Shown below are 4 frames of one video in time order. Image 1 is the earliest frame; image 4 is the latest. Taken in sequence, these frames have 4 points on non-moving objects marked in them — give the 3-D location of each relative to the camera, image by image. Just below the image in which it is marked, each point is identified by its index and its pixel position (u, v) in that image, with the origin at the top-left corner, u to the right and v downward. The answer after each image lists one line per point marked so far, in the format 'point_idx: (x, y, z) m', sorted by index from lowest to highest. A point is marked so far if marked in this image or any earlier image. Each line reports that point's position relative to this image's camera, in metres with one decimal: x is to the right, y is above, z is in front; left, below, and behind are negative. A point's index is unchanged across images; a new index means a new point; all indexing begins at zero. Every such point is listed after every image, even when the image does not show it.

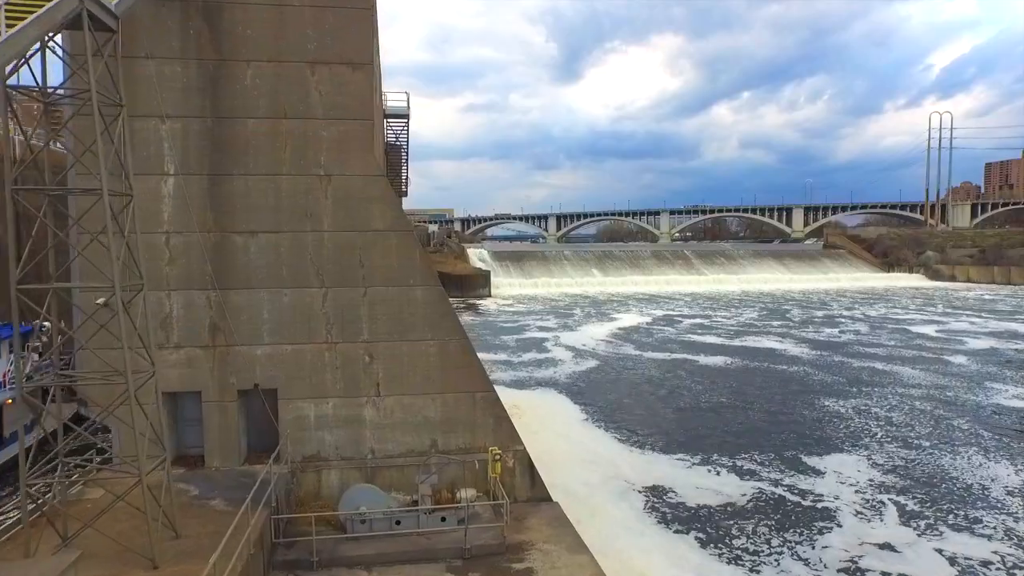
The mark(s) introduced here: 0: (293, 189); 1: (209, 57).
0: (-1.8, +0.8, +9.5) m
1: (-2.4, +1.9, +9.4) m
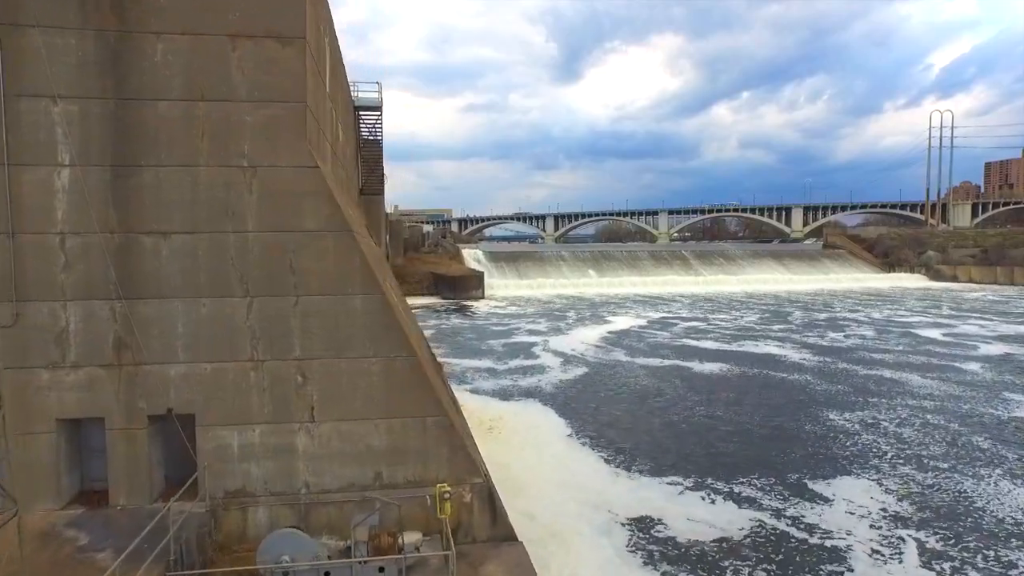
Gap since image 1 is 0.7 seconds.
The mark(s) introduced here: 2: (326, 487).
0: (-2.1, +0.7, +8.2) m
1: (-2.7, +1.8, +8.1) m
2: (-1.3, -1.4, +8.4) m
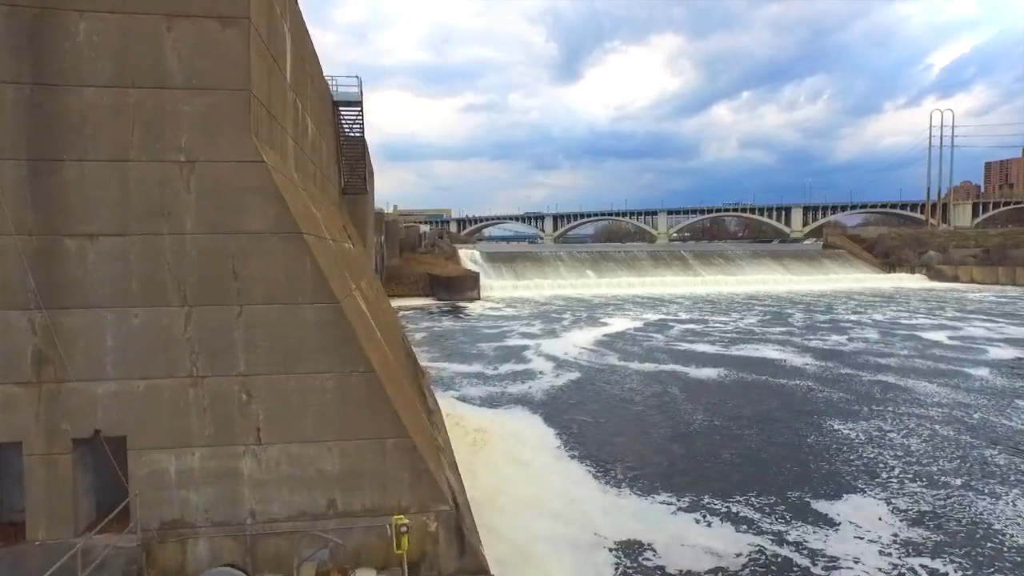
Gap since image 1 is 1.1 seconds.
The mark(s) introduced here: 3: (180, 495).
0: (-2.3, +0.7, +7.4) m
1: (-3.0, +1.7, +7.2) m
2: (-1.6, -1.5, +7.6) m
3: (-2.1, -1.3, +7.5) m
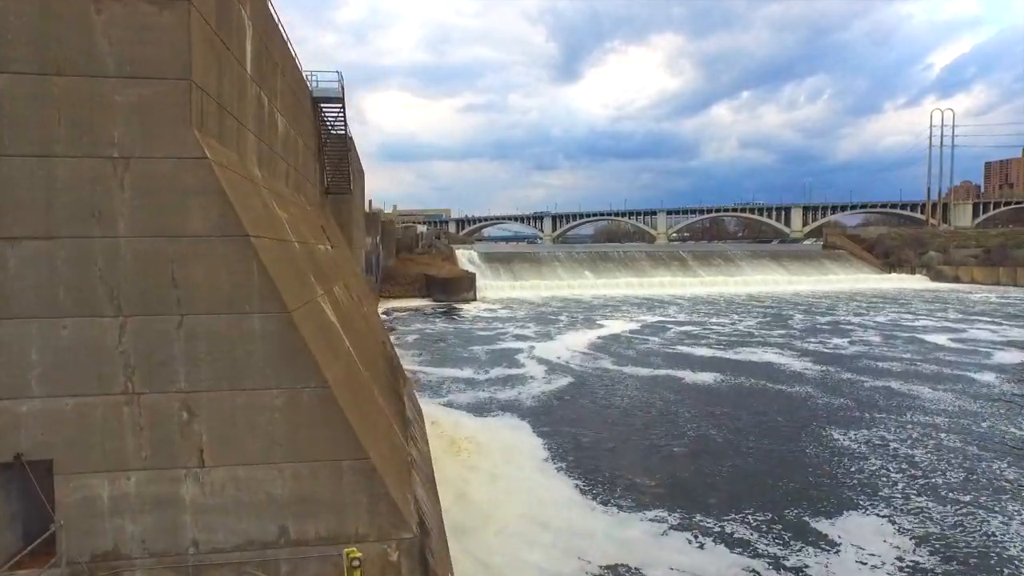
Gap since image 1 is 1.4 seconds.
0: (-2.5, +0.7, +6.6) m
1: (-3.1, +1.7, +6.5) m
2: (-1.7, -1.5, +6.9) m
3: (-2.3, -1.4, +6.7) m
